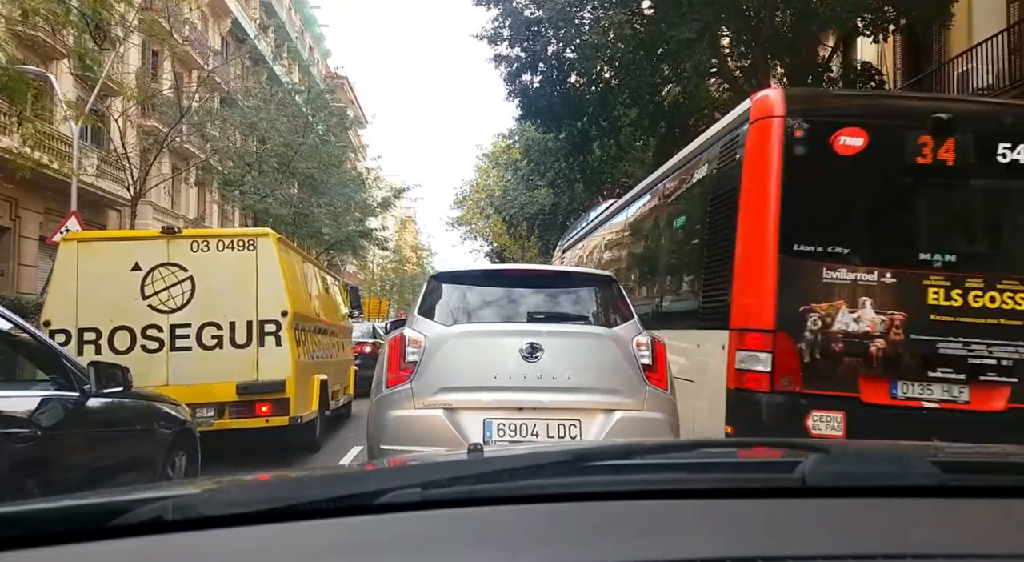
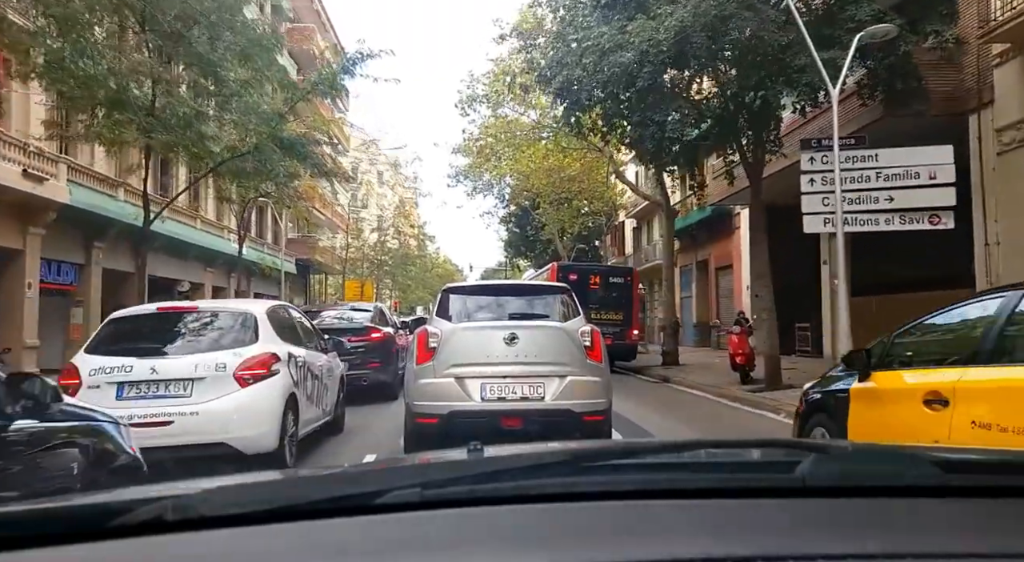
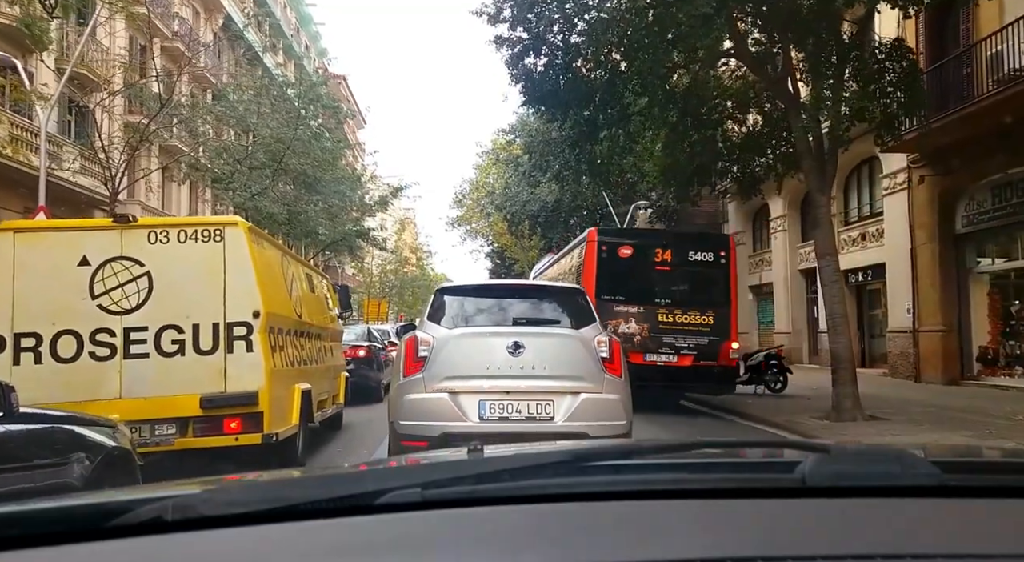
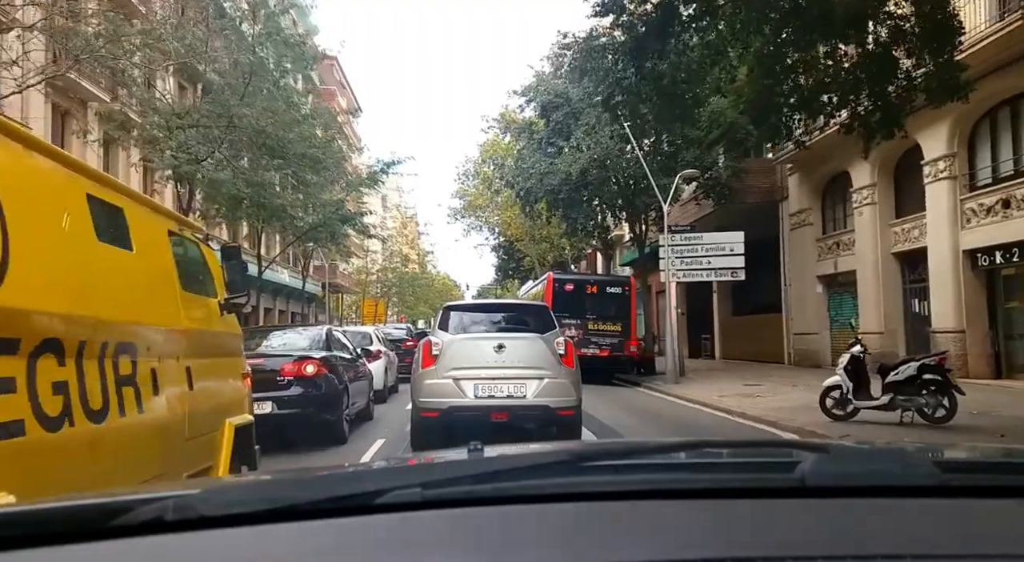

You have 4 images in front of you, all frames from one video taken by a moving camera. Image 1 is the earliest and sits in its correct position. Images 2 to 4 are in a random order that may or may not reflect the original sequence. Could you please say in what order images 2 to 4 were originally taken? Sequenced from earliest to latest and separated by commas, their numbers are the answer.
3, 4, 2
